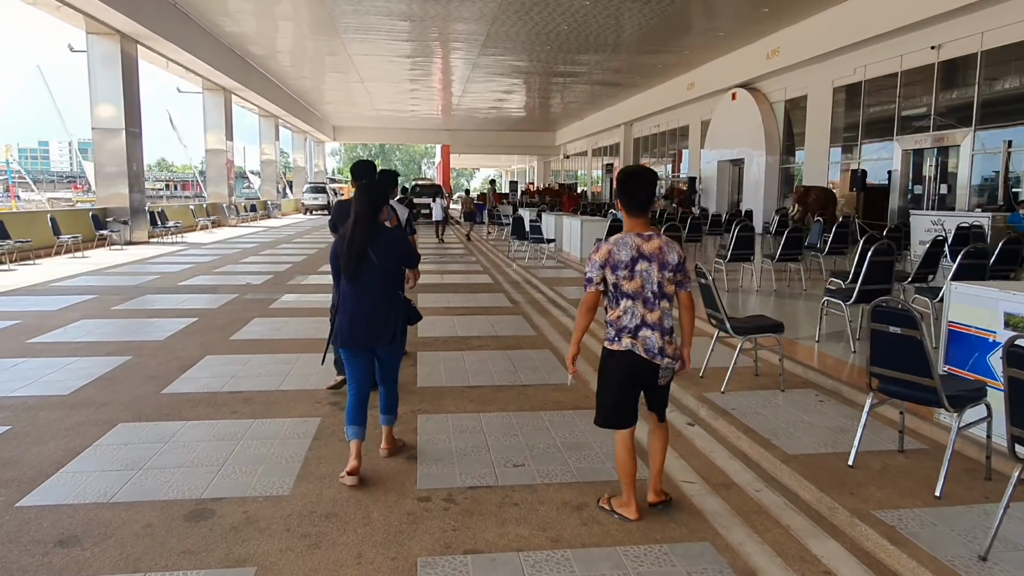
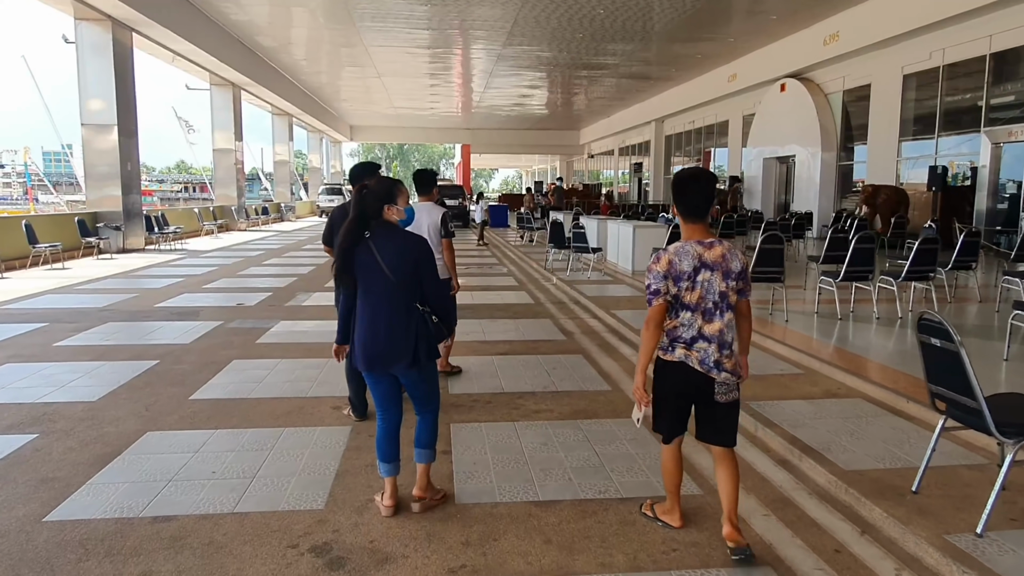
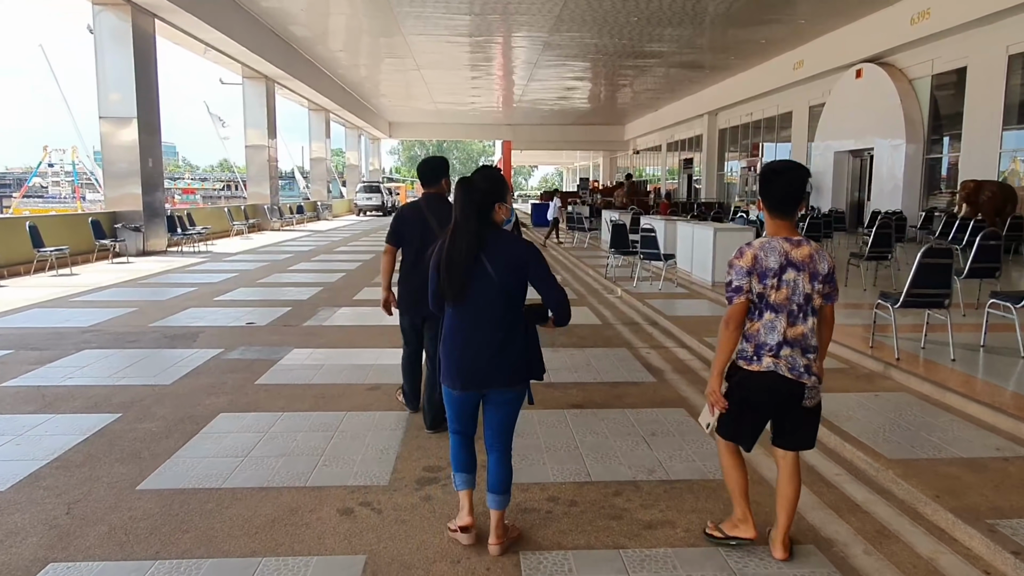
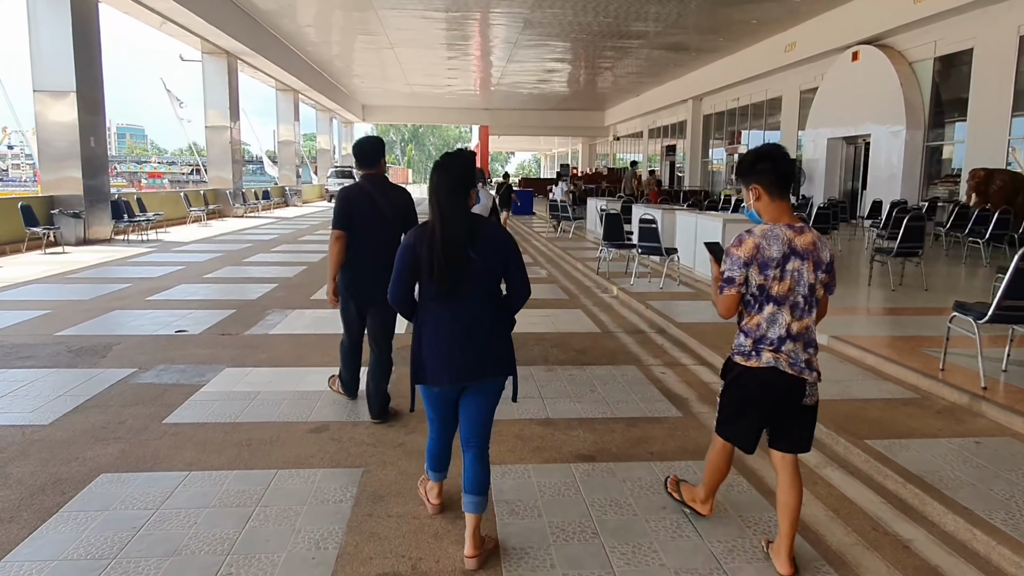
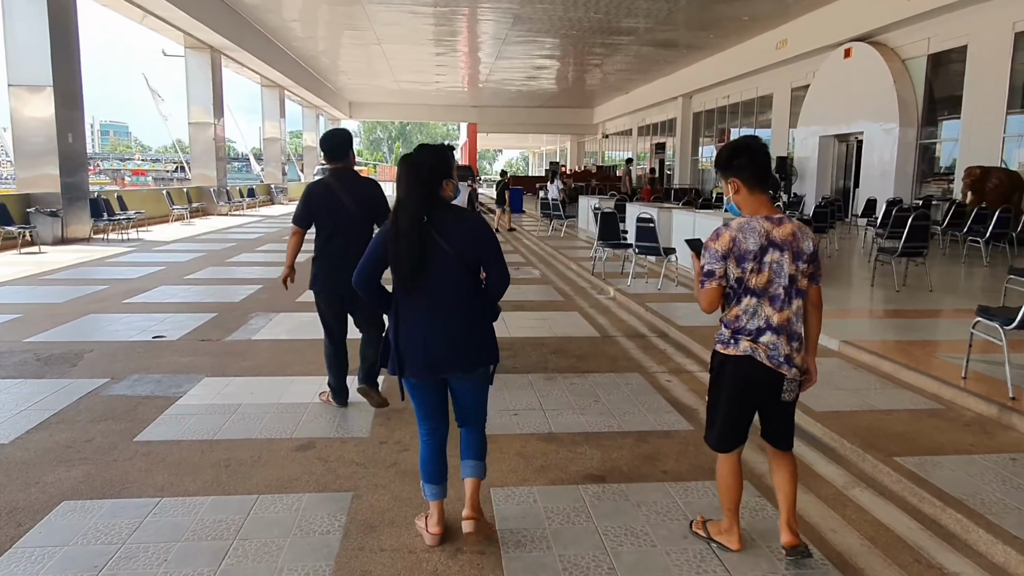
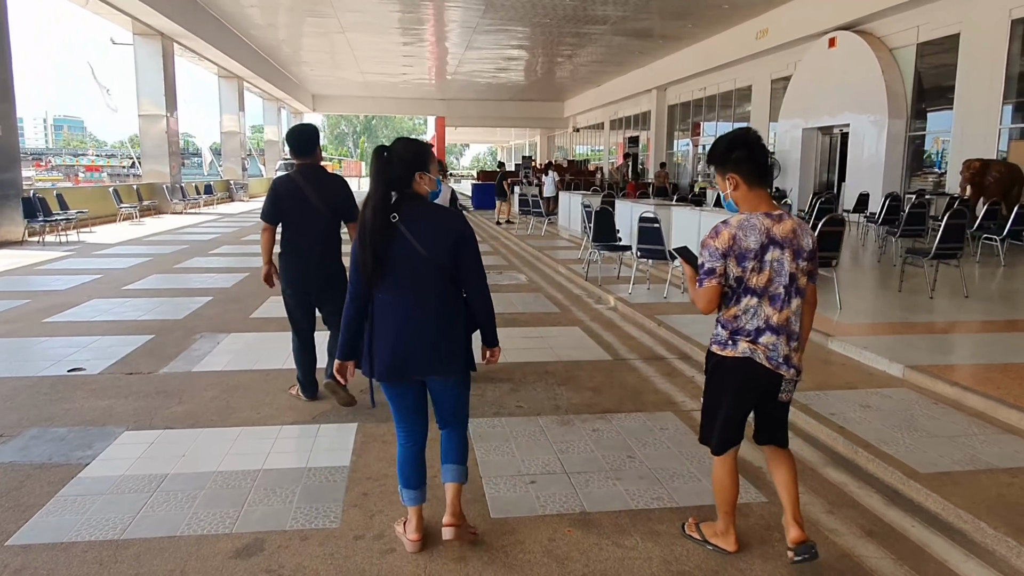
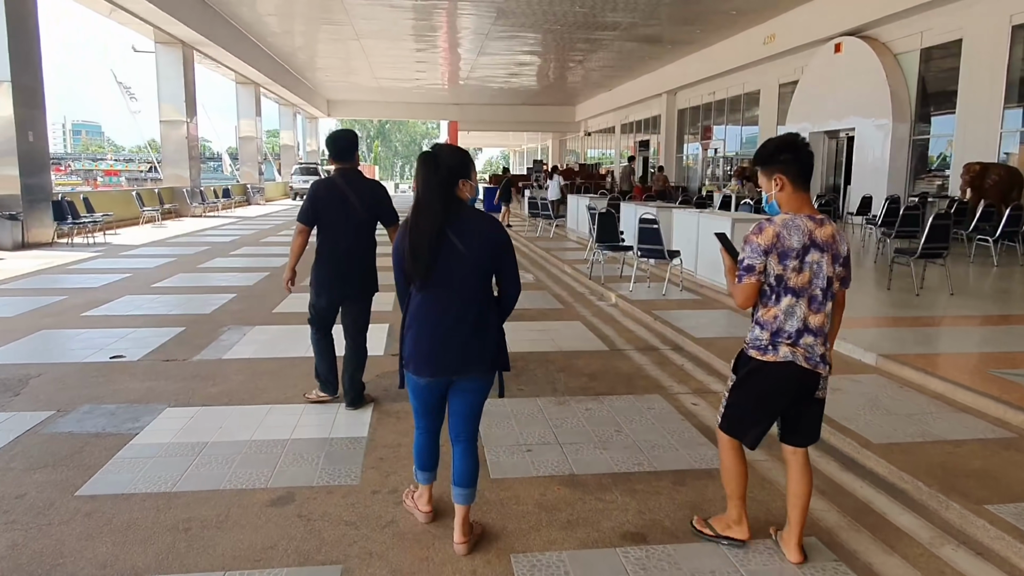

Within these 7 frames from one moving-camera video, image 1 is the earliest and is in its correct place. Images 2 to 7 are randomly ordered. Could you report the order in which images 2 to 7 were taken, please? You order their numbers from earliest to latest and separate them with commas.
2, 3, 4, 5, 7, 6
